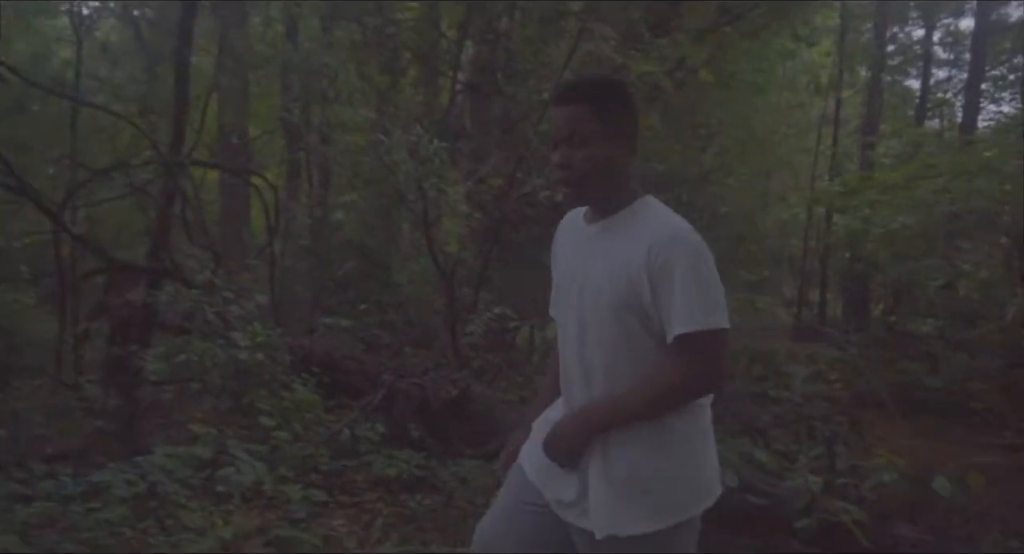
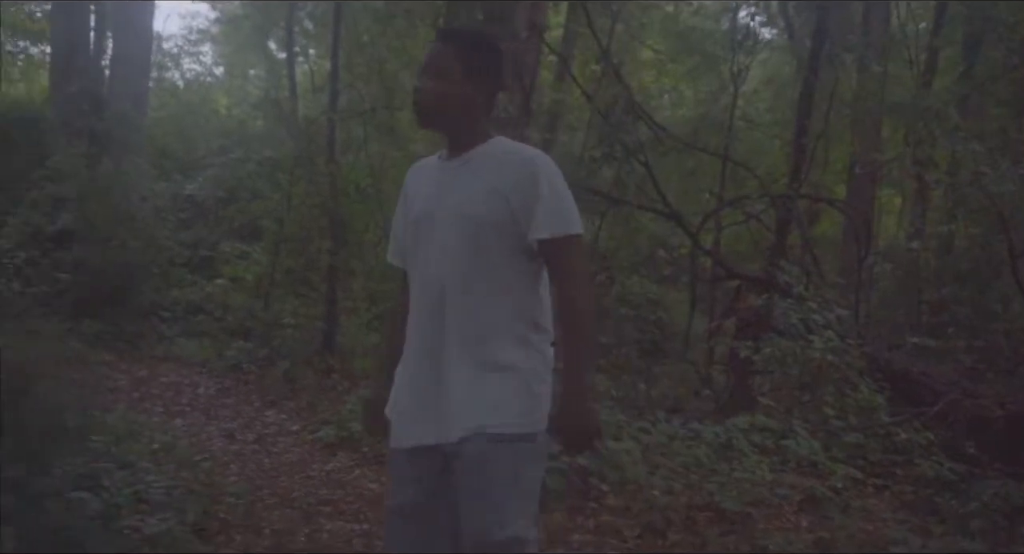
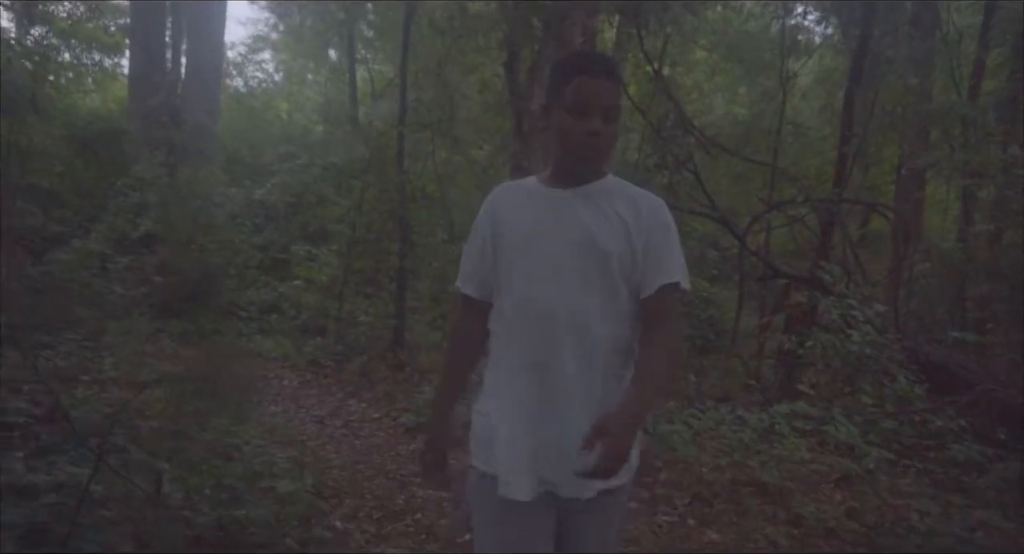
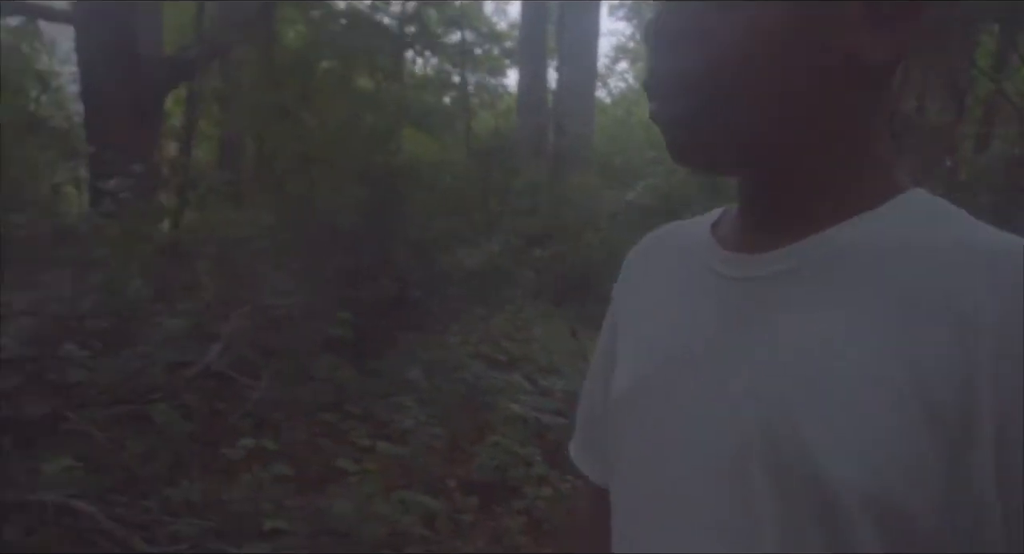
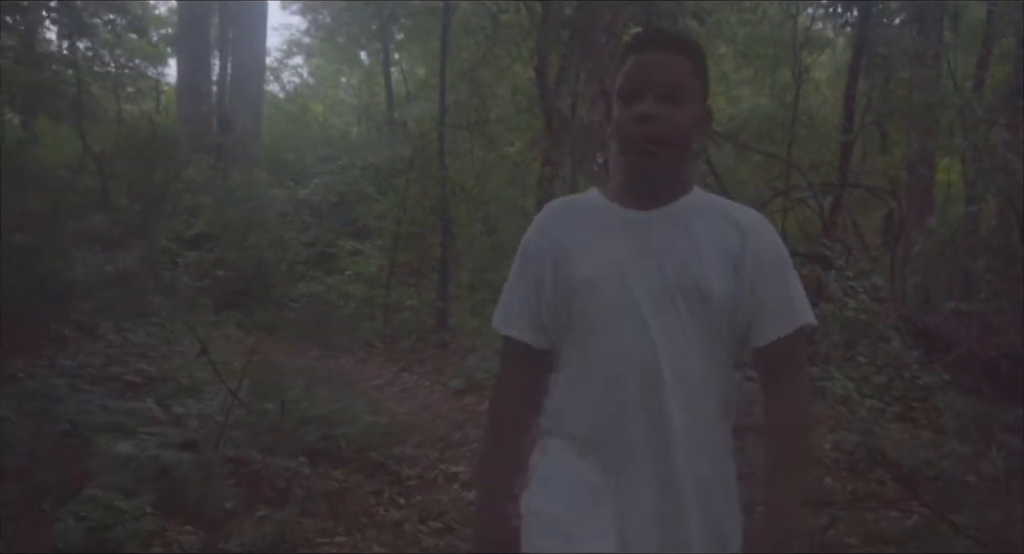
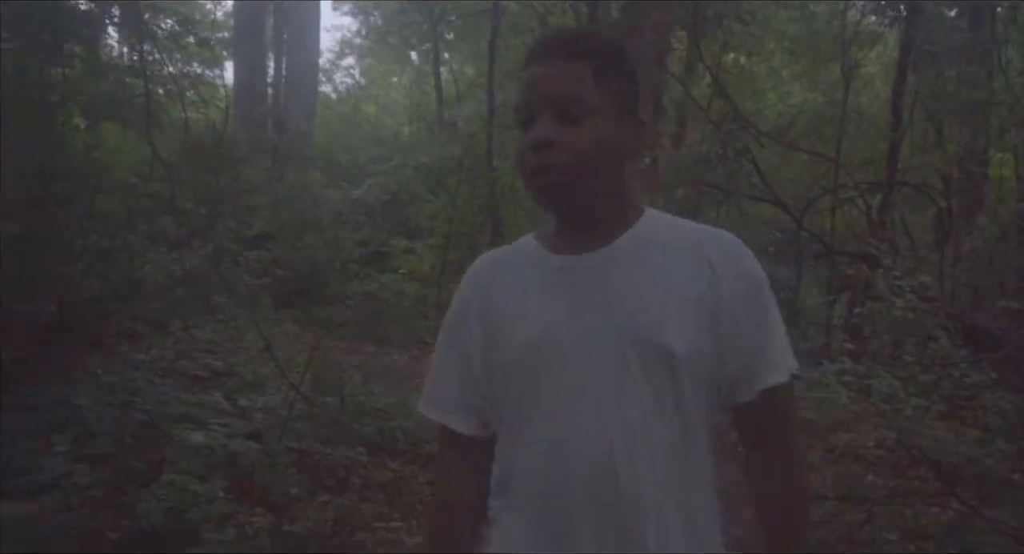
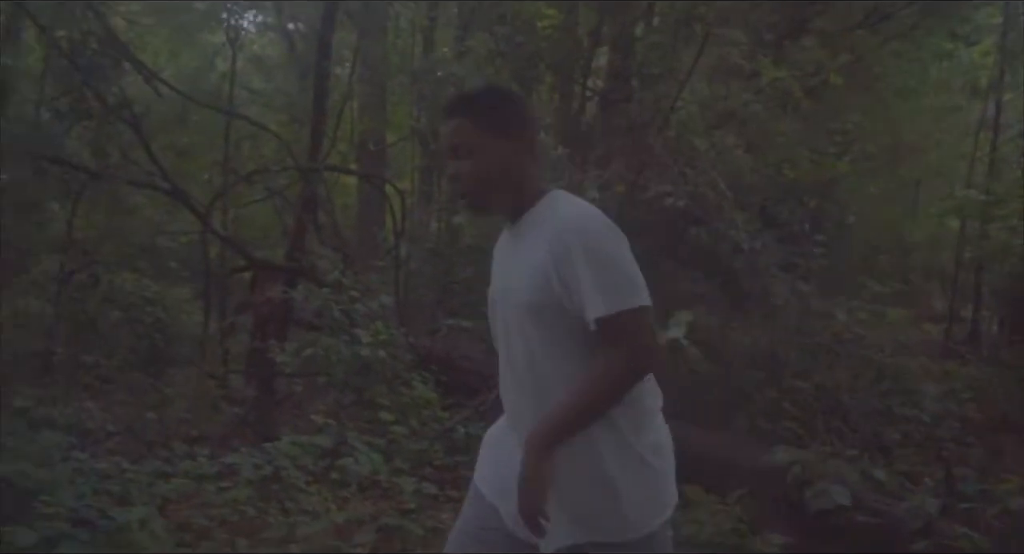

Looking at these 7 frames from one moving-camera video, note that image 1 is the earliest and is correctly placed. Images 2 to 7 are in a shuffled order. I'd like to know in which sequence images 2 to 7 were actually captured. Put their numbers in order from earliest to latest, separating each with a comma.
7, 2, 3, 5, 6, 4
